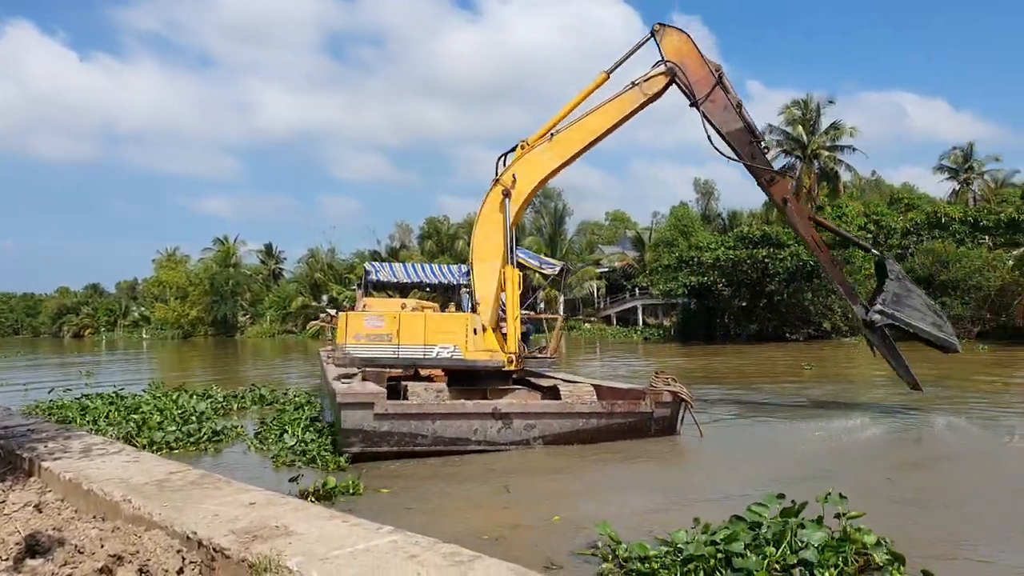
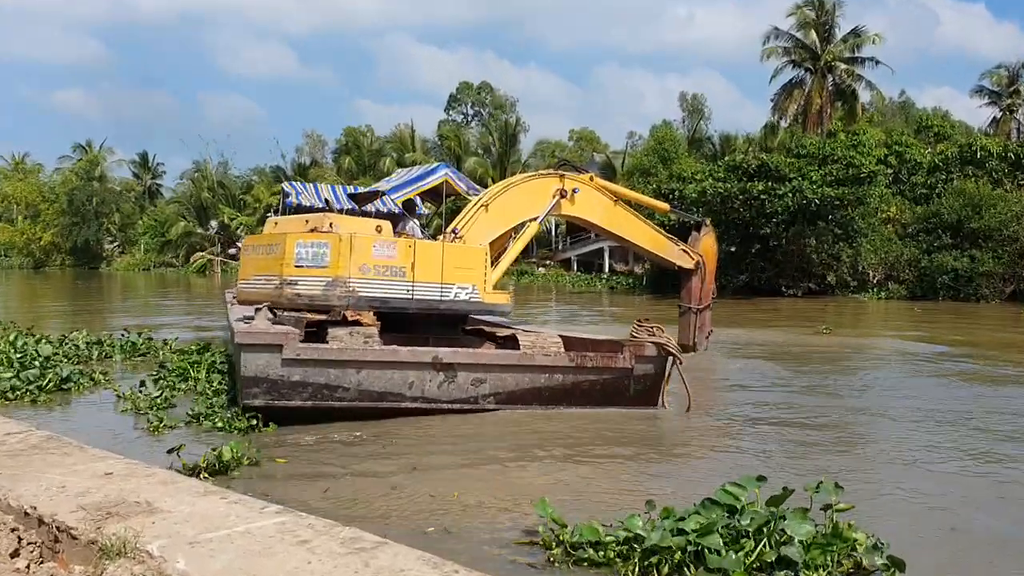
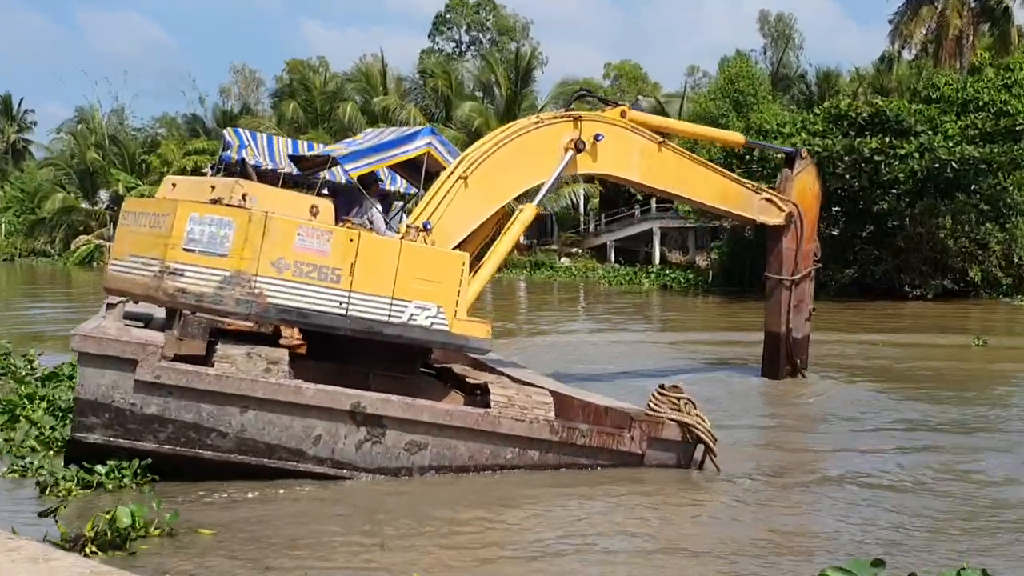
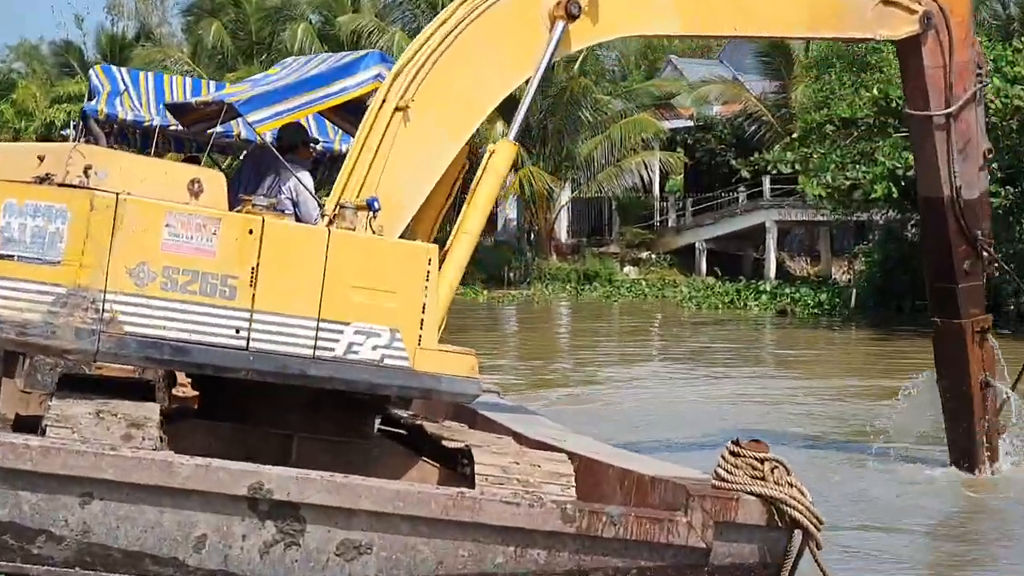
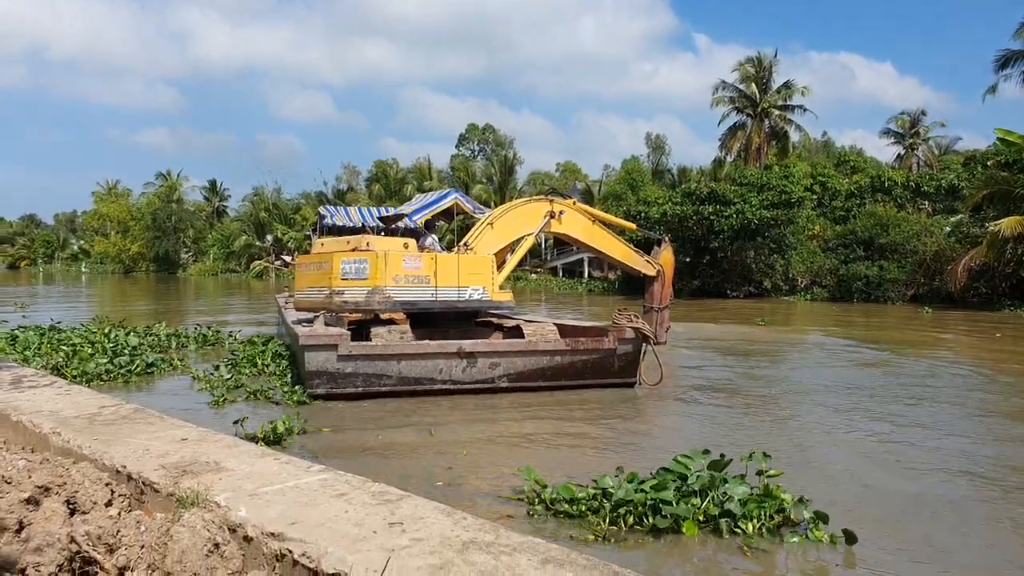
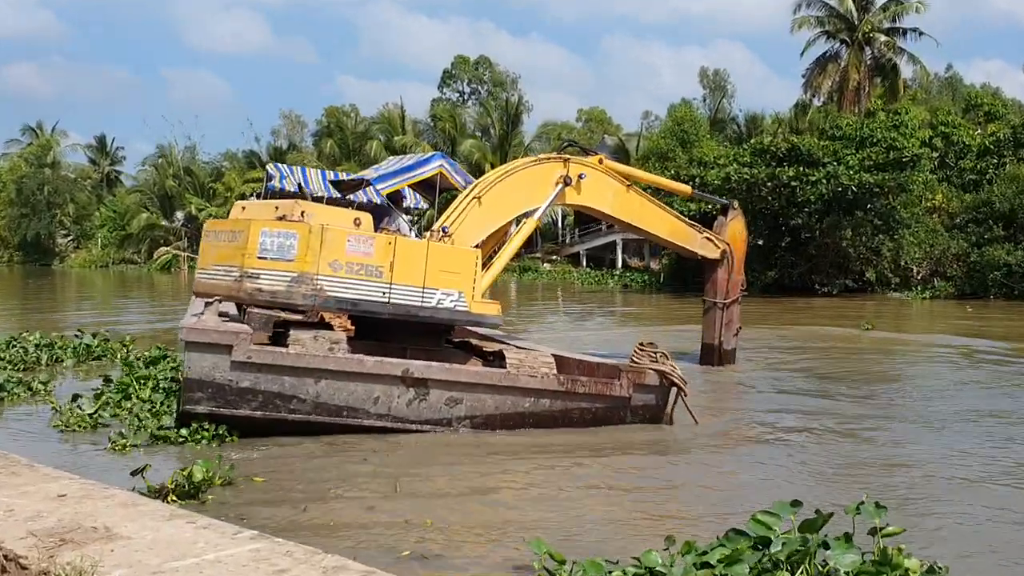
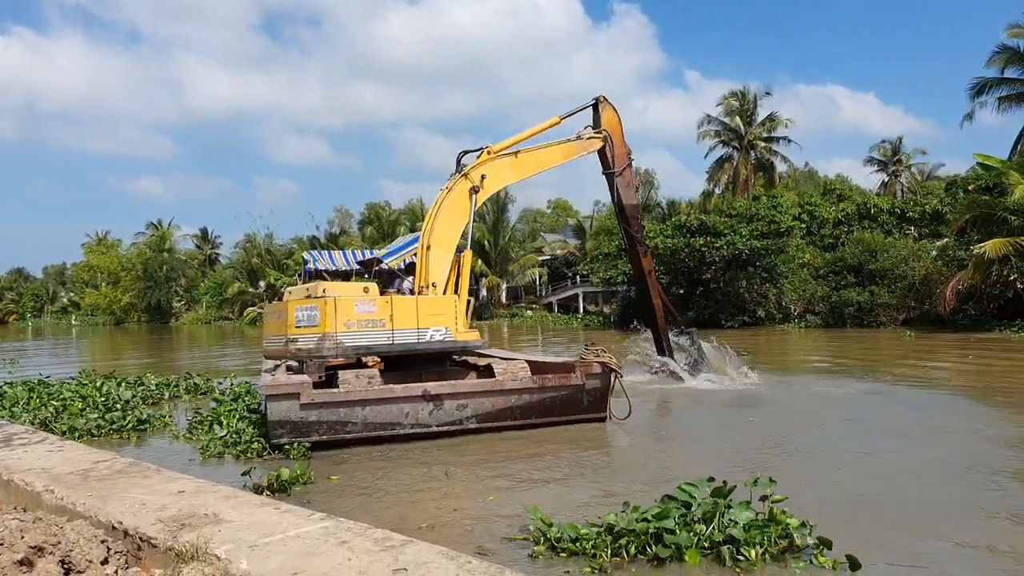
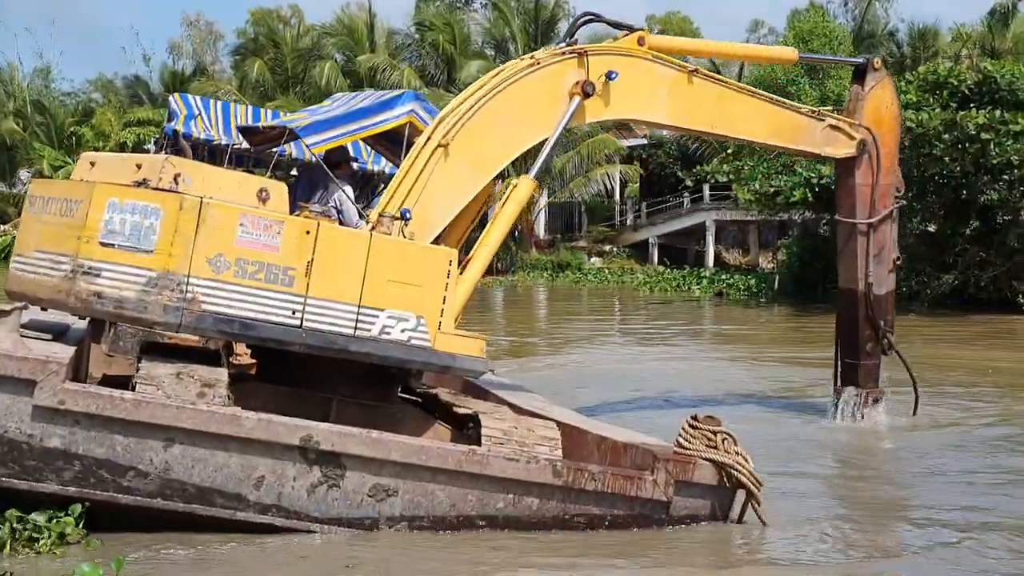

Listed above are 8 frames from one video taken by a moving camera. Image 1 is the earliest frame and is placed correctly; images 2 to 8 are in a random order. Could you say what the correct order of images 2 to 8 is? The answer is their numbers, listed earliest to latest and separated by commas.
7, 5, 2, 6, 3, 8, 4
